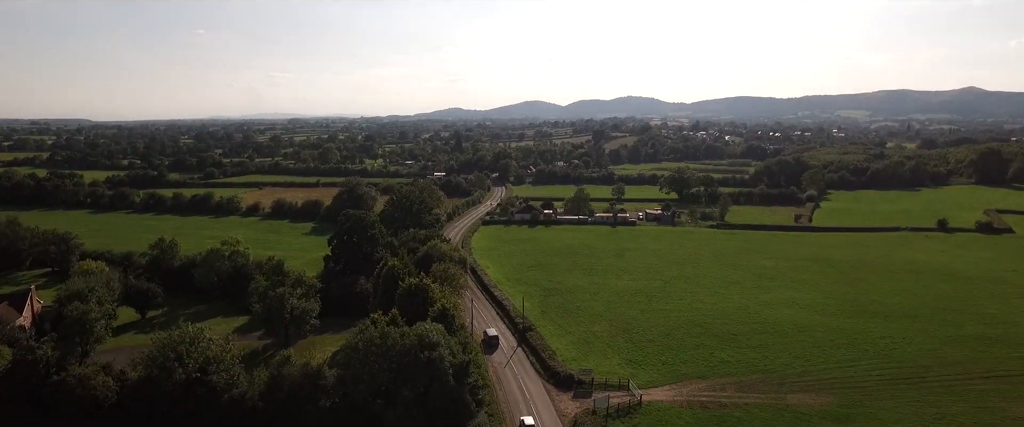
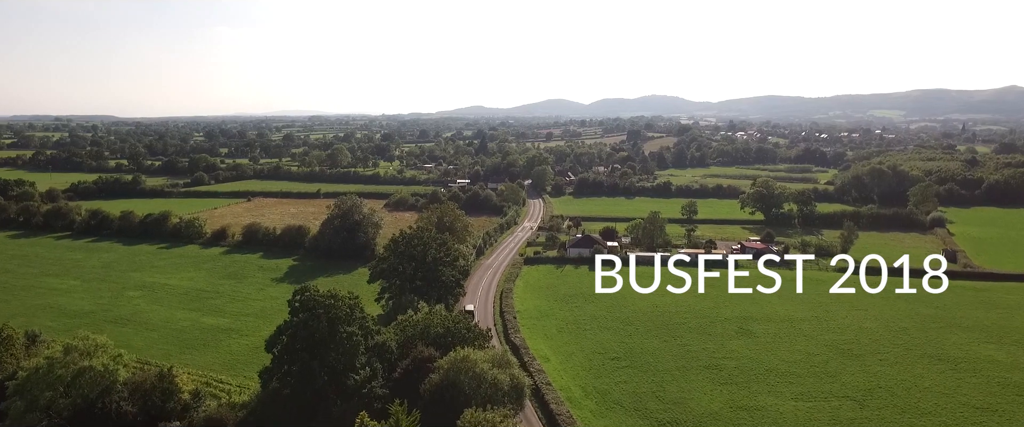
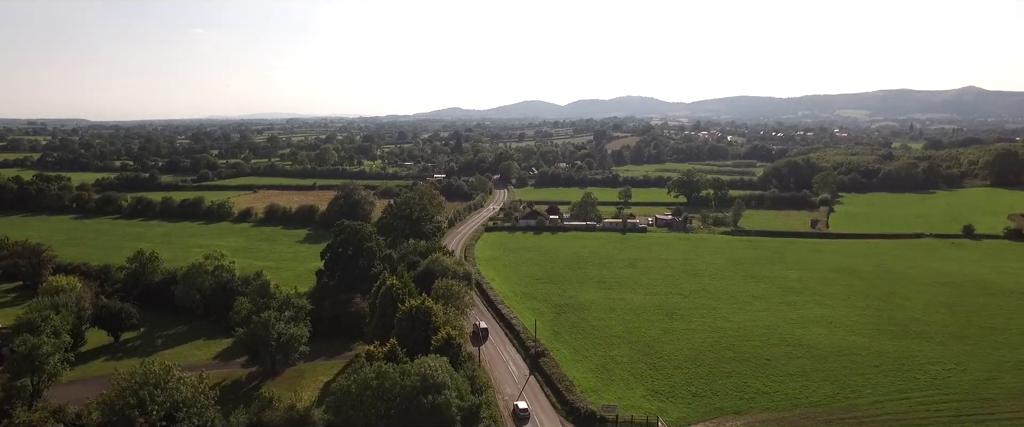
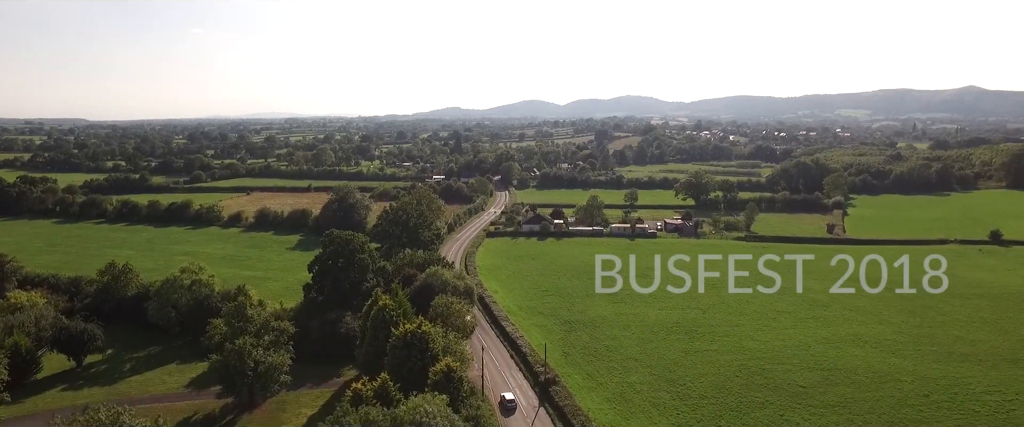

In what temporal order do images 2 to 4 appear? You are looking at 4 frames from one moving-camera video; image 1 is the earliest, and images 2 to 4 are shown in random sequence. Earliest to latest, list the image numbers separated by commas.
3, 4, 2
